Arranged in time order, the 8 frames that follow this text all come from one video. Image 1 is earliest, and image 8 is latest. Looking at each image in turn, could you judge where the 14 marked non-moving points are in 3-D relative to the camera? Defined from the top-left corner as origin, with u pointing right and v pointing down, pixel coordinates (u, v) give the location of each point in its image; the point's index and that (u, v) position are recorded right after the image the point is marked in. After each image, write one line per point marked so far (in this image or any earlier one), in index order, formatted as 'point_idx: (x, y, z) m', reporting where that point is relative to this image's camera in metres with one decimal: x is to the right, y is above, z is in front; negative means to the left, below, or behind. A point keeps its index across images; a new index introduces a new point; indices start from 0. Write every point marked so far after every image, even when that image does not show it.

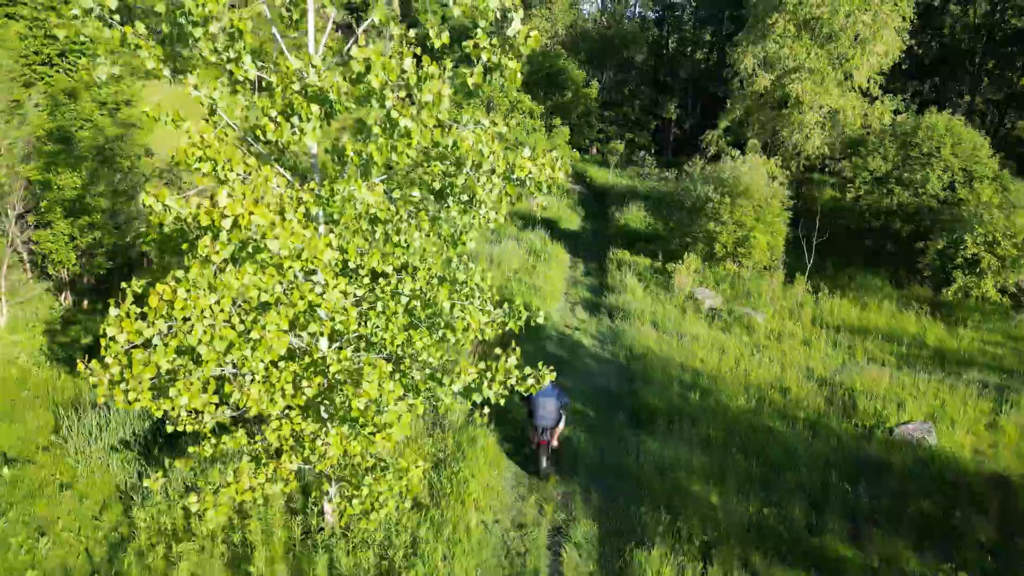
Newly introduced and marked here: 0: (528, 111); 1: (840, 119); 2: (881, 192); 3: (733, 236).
0: (+0.4, +4.7, +19.6) m
1: (+7.3, +3.8, +16.2) m
2: (+7.3, +1.9, +14.3) m
3: (+3.9, +0.9, +12.7) m
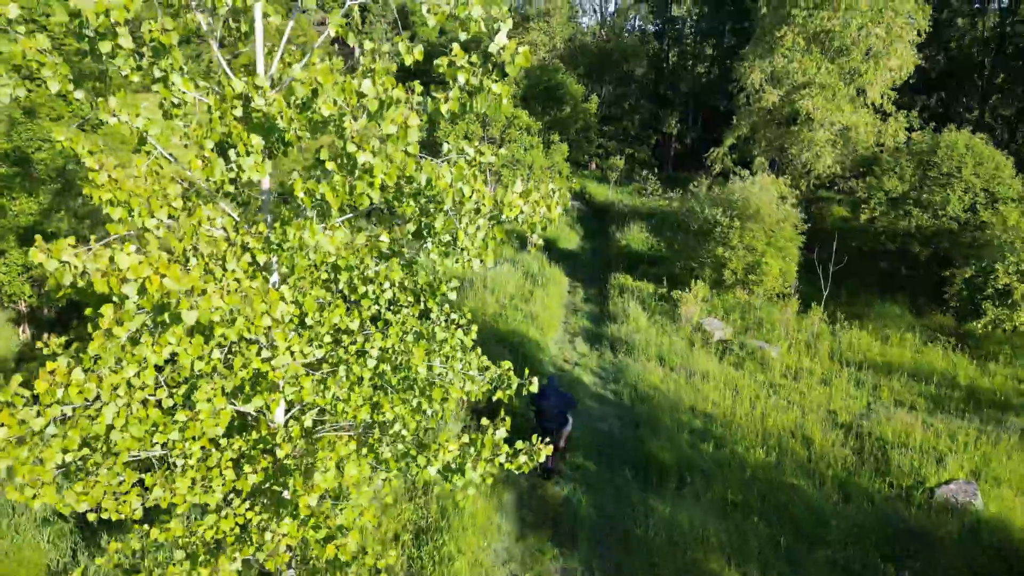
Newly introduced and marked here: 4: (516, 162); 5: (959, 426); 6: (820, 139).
0: (+0.4, +4.1, +18.9) m
1: (+7.2, +3.2, +15.5) m
2: (+7.2, +1.4, +13.5) m
3: (+3.8, +0.4, +11.9) m
4: (+0.1, +3.1, +18.2) m
5: (+4.9, -1.5, +8.0) m
6: (+6.4, +3.1, +15.1) m
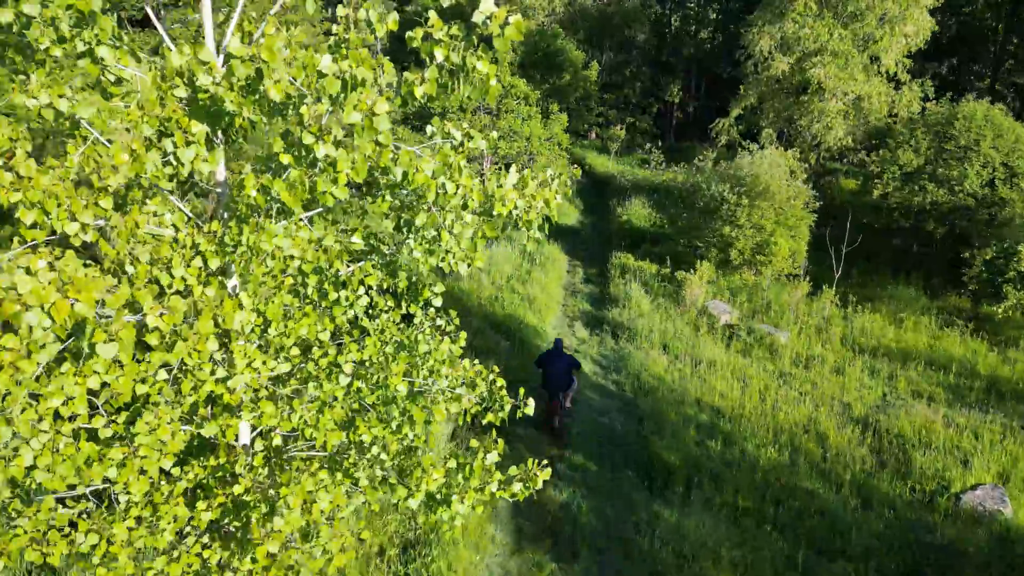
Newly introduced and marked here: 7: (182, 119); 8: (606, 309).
0: (+0.3, +4.8, +18.1) m
1: (+7.2, +3.7, +14.8) m
2: (+7.1, +1.8, +12.9) m
3: (+3.7, +0.7, +11.4) m
4: (0.0, +3.7, +17.5) m
5: (+4.9, -1.4, +7.5) m
6: (+6.4, +3.6, +14.4) m
7: (-1.4, +0.7, +3.0) m
8: (+1.5, -0.3, +11.3) m
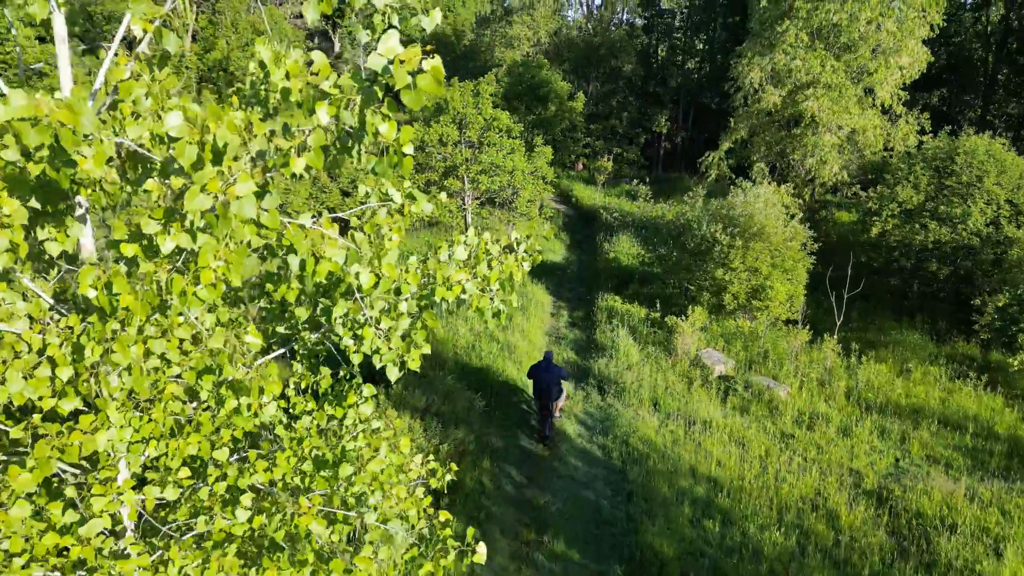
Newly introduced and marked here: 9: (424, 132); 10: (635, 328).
0: (-0.1, +3.8, +17.5) m
1: (+6.8, +2.9, +14.2) m
2: (+6.8, +1.0, +12.3) m
3: (+3.4, 0.0, +10.6) m
4: (-0.4, +2.8, +16.8) m
5: (+4.6, -1.9, +6.8) m
6: (+6.0, +2.8, +13.8) m
7: (-1.6, +0.3, +2.3) m
8: (+1.2, -1.0, +10.5) m
9: (-2.0, +3.5, +16.2) m
10: (+1.9, -0.6, +11.2) m
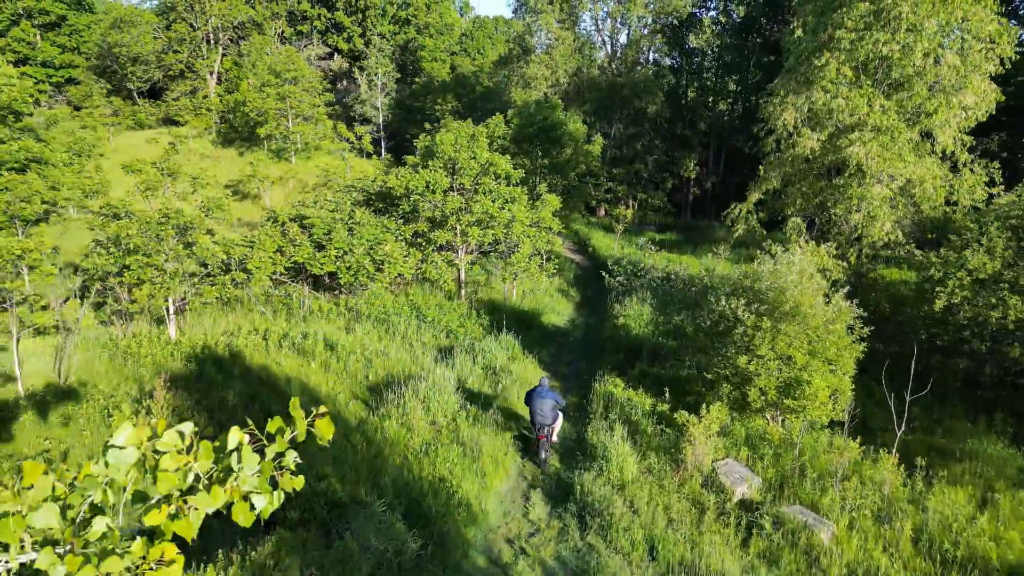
0: (-0.1, +2.4, +15.6) m
1: (+6.6, +1.6, +11.9) m
2: (+6.5, -0.2, +9.9) m
3: (+3.0, -1.1, +8.4) m
4: (-0.4, +1.4, +14.9) m
5: (+4.0, -2.8, +4.3) m
6: (+5.8, +1.5, +11.6) m
7: (-2.4, -0.2, +0.3) m
8: (+0.8, -2.1, +8.3) m
9: (-2.0, +2.2, +14.3) m
10: (+1.5, -1.7, +8.9) m
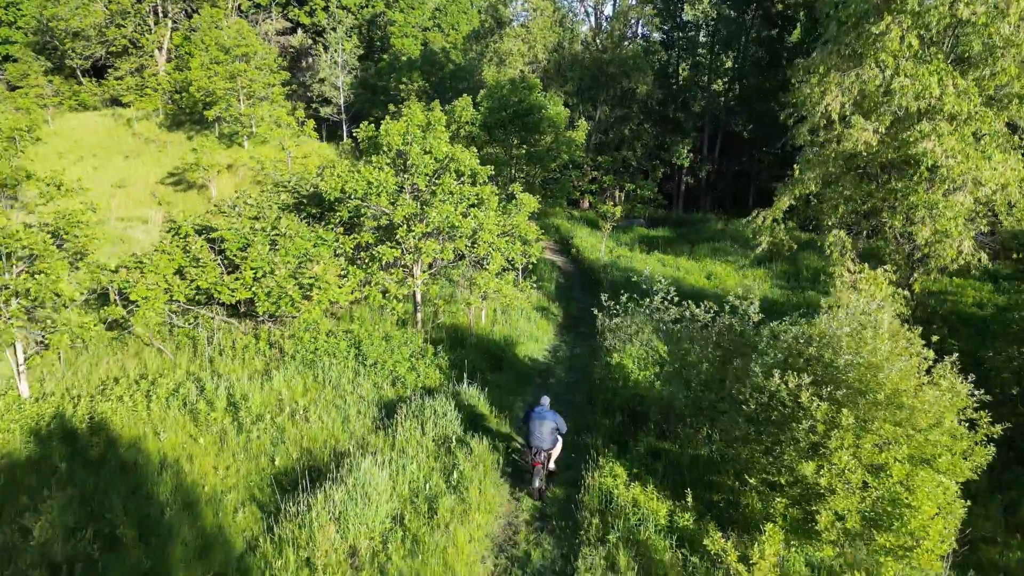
0: (-0.7, +2.0, +12.6) m
1: (+6.2, +1.1, +9.2) m
2: (+6.1, -0.7, +7.2) m
3: (+2.7, -1.6, +5.6) m
4: (-1.0, +1.0, +11.9) m
5: (+3.8, -3.5, +1.6) m
6: (+5.3, +1.0, +8.8) m
7: (-2.5, -1.1, -2.7) m
8: (+0.4, -2.7, +5.5) m
9: (-2.6, +1.7, +11.3) m
10: (+1.1, -2.3, +6.1) m
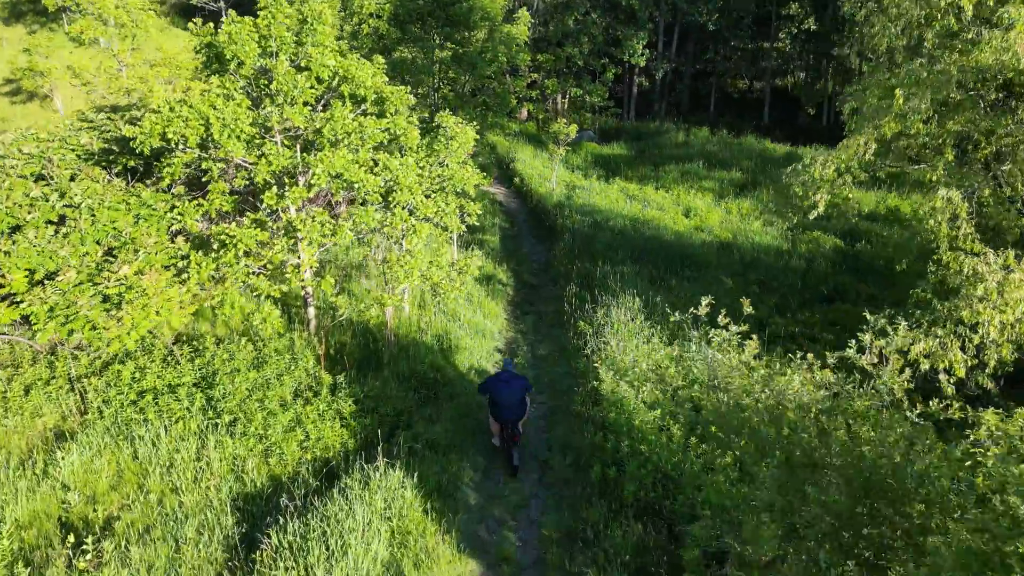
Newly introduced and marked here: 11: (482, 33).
0: (-1.6, +2.2, +8.4) m
1: (+5.6, +1.1, +5.8) m
2: (+5.8, -0.9, +4.1) m
3: (+2.6, -2.2, +2.3) m
4: (-1.8, +1.1, +7.8) m
5: (+4.2, -4.6, -1.2) m
6: (+4.9, +1.0, +5.4) m
7: (-1.7, -3.0, -6.4) m
8: (+0.4, -3.3, +2.1) m
9: (-3.3, +1.7, +7.0) m
10: (+1.1, -2.8, +2.8) m
11: (-0.6, +5.0, +14.3) m
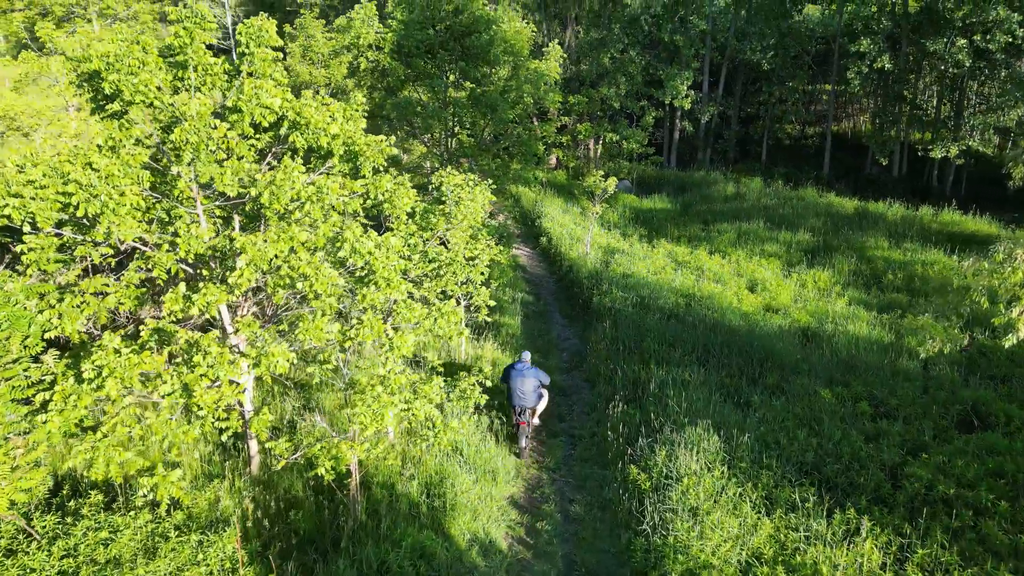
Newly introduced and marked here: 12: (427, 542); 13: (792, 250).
0: (-1.3, +1.1, +6.0) m
1: (+5.7, +0.1, +3.1) m
2: (+5.8, -1.8, +1.3) m
3: (+2.6, -3.0, -0.4) m
4: (-1.6, +0.1, +5.4) m
5: (+4.0, -5.2, -4.1) m
6: (+4.9, 0.0, +2.7) m
7: (-2.1, -3.3, -9.0) m
8: (+0.3, -4.1, -0.6) m
9: (-3.1, +0.7, +4.6) m
10: (+1.0, -3.6, +0.1) m
11: (-0.1, +3.6, +12.0) m
12: (-0.6, -1.9, +5.5) m
13: (+5.1, +0.7, +13.2) m
